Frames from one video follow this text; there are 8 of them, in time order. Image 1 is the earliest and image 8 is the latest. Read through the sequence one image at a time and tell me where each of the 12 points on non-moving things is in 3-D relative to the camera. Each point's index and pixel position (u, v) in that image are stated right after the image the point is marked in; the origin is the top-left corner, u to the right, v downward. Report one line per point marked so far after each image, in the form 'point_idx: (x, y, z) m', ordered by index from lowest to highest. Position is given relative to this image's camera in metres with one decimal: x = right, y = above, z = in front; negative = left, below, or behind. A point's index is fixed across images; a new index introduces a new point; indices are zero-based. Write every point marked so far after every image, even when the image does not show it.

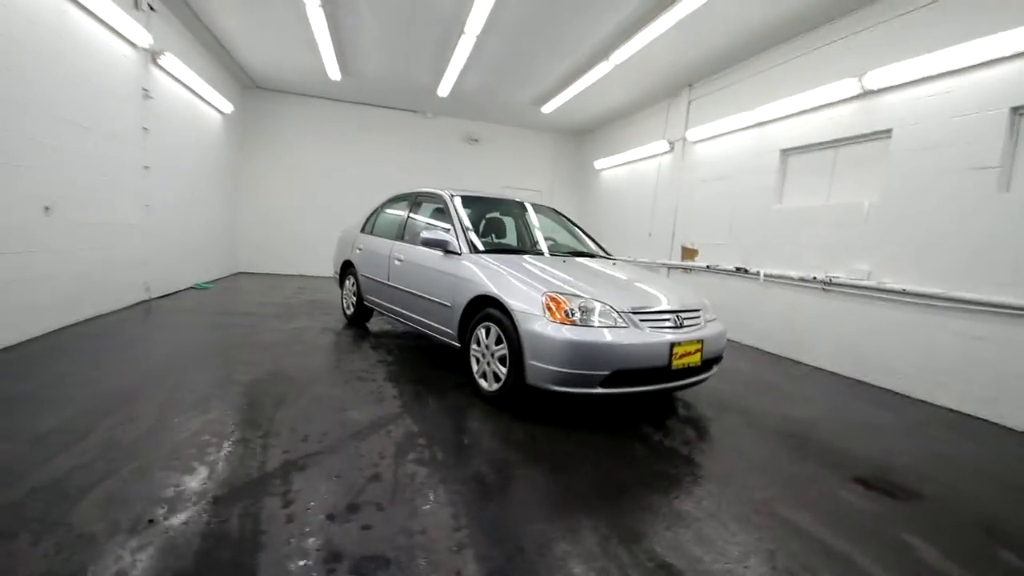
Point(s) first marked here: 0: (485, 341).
0: (-0.2, -0.3, +3.1) m
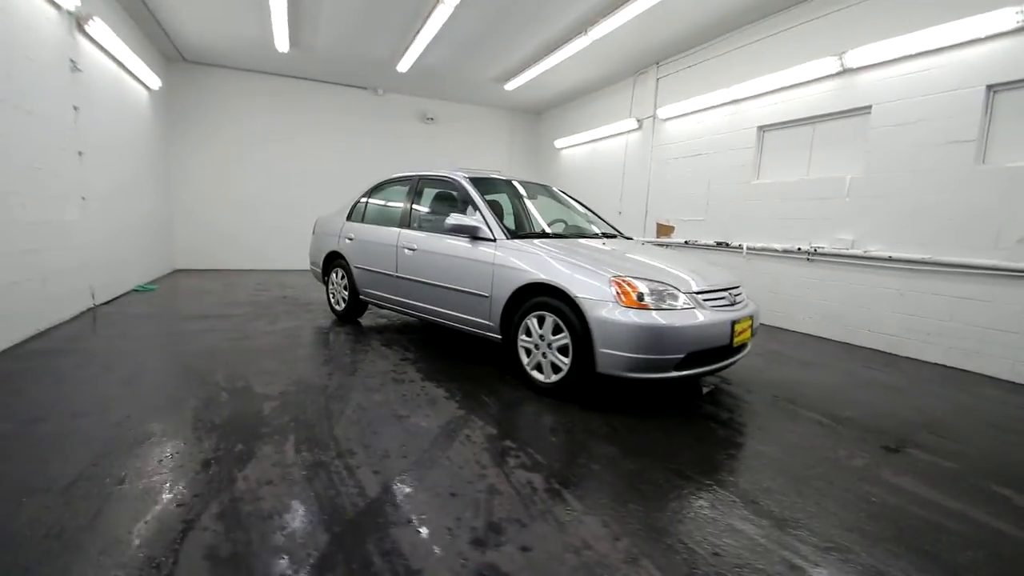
0: (+0.2, -0.3, +3.0) m
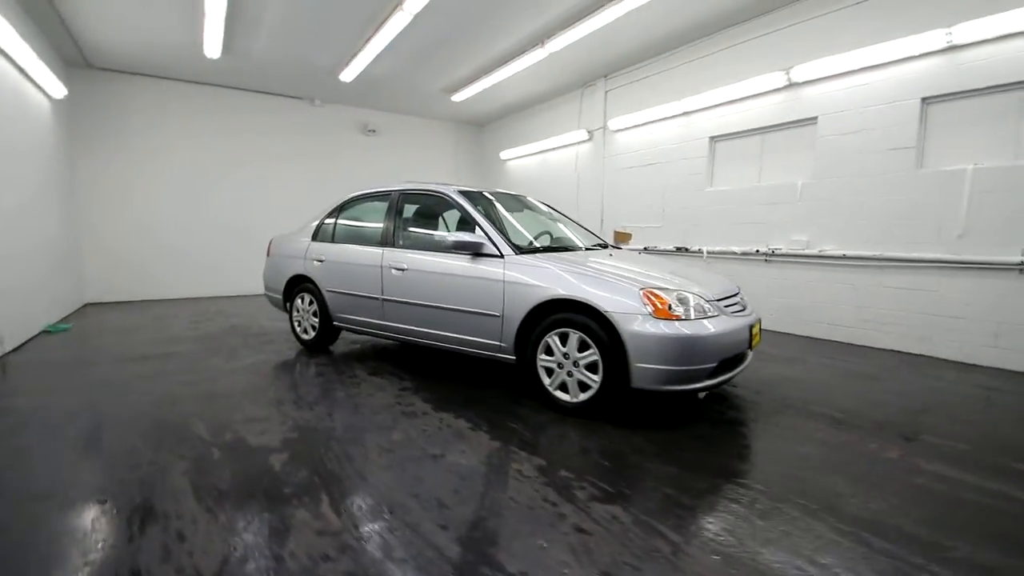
0: (+0.3, -0.4, +2.8) m
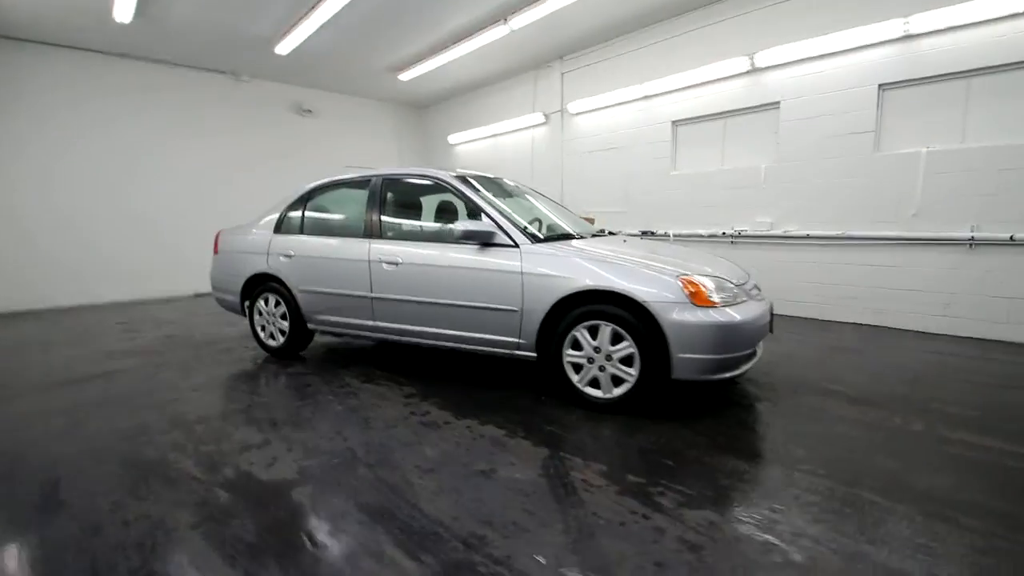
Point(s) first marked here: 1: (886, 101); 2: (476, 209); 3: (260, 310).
0: (+0.4, -0.3, +2.7) m
1: (+3.6, +1.8, +4.6) m
2: (-0.3, +0.5, +3.2) m
3: (-2.1, -0.2, +4.0) m
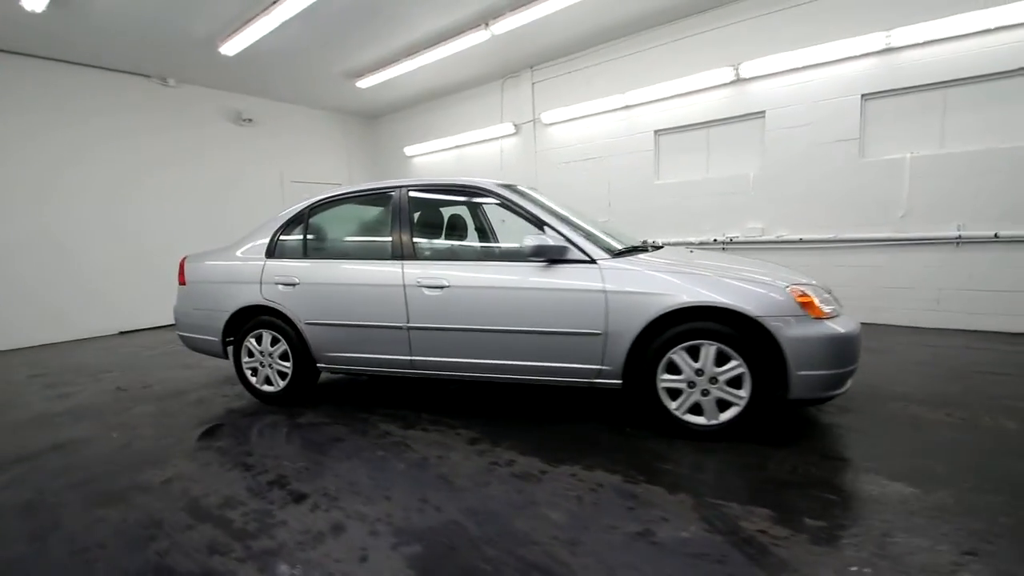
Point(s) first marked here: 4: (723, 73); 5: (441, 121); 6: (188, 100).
0: (+0.9, -0.4, +2.4) m
1: (+3.6, +1.8, +4.9) m
2: (+0.1, +0.4, +2.8) m
3: (-1.8, -0.4, +3.3) m
4: (+2.4, +2.4, +5.4) m
5: (-1.2, +2.9, +8.4) m
6: (-4.7, +2.7, +7.0) m
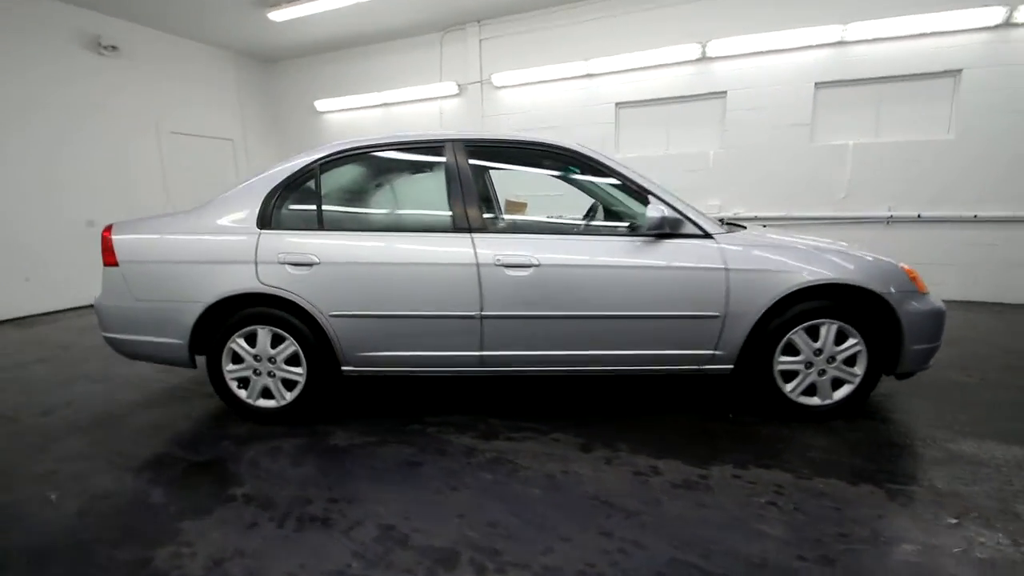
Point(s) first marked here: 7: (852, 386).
0: (+1.4, -0.3, +2.3) m
1: (+3.3, +2.1, +5.3) m
2: (+0.5, +0.5, +2.5) m
3: (-1.4, -0.3, +2.4) m
4: (+2.0, +2.7, +5.5) m
5: (-2.2, +3.3, +7.3) m
6: (-5.2, +2.9, +5.1) m
7: (+1.7, -0.5, +2.4) m
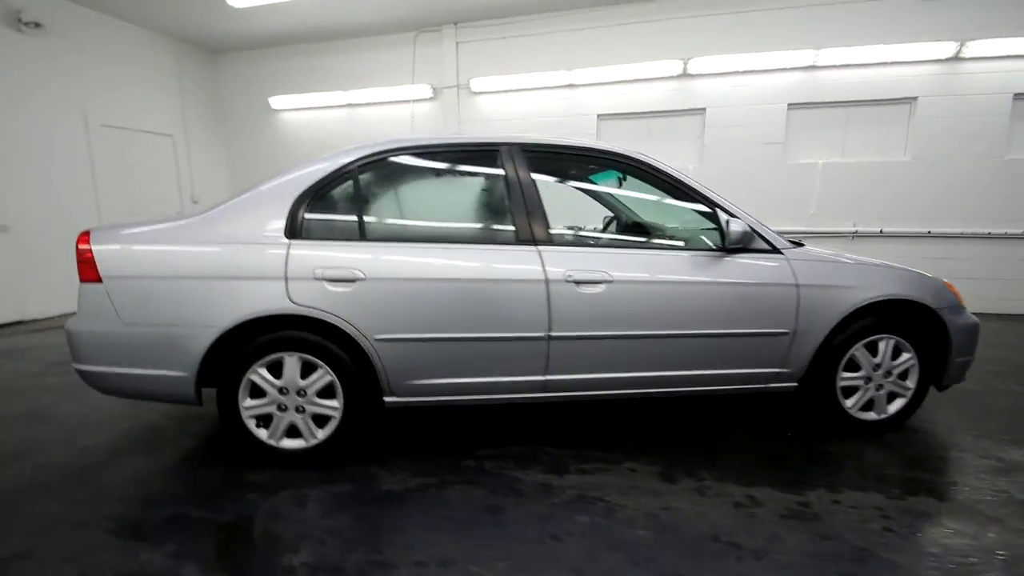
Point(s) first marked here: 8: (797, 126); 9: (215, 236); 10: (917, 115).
0: (+1.7, -0.4, +2.3) m
1: (+3.2, +2.0, +5.5) m
2: (+0.8, +0.4, +2.4) m
3: (-1.1, -0.4, +2.1) m
4: (+1.9, +2.6, +5.6) m
5: (-2.6, +3.1, +6.8) m
6: (-5.3, +2.8, +4.2) m
7: (+1.9, -0.6, +2.4) m
8: (+3.3, +1.9, +5.5) m
9: (-1.3, +0.2, +2.0) m
10: (+4.3, +1.9, +5.2) m
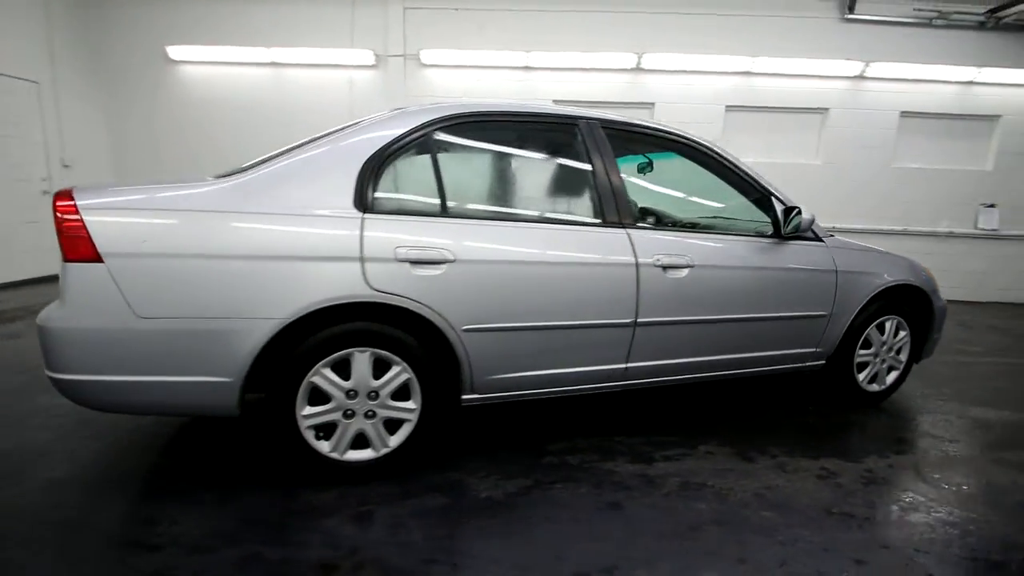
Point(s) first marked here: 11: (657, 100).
0: (+2.0, -0.3, +2.6) m
1: (+2.7, +2.1, +6.0) m
2: (+1.1, +0.5, +2.4) m
3: (-0.7, -0.4, +1.7) m
4: (+1.4, +2.7, +5.7) m
5: (-3.3, +3.2, +5.9) m
6: (-5.2, +2.9, +2.7) m
7: (+2.2, -0.5, +2.7) m
8: (+2.8, +2.0, +6.0) m
9: (-0.9, +0.3, +1.6) m
10: (+3.9, +2.0, +5.9) m
11: (+1.8, +2.3, +6.0) m
